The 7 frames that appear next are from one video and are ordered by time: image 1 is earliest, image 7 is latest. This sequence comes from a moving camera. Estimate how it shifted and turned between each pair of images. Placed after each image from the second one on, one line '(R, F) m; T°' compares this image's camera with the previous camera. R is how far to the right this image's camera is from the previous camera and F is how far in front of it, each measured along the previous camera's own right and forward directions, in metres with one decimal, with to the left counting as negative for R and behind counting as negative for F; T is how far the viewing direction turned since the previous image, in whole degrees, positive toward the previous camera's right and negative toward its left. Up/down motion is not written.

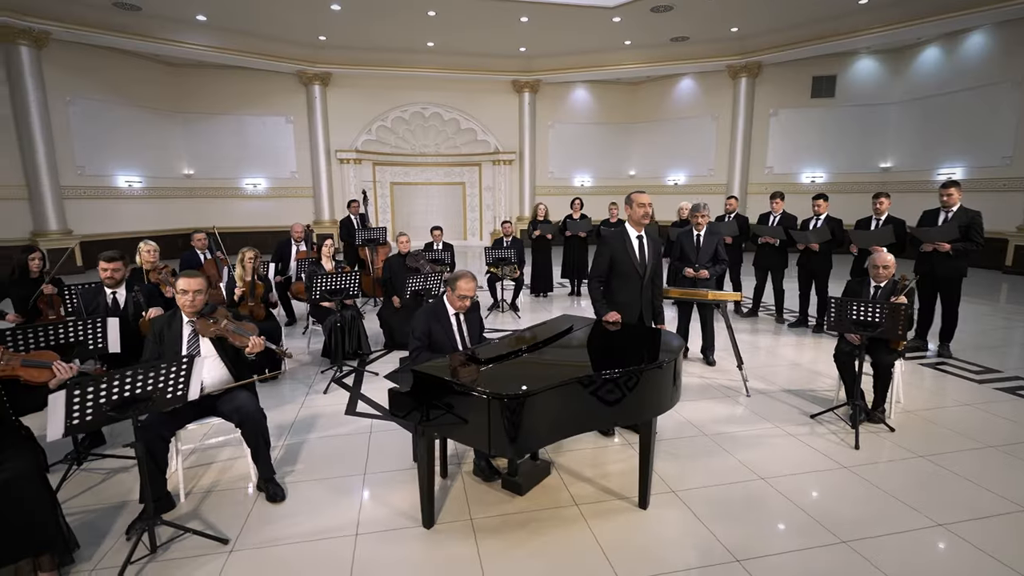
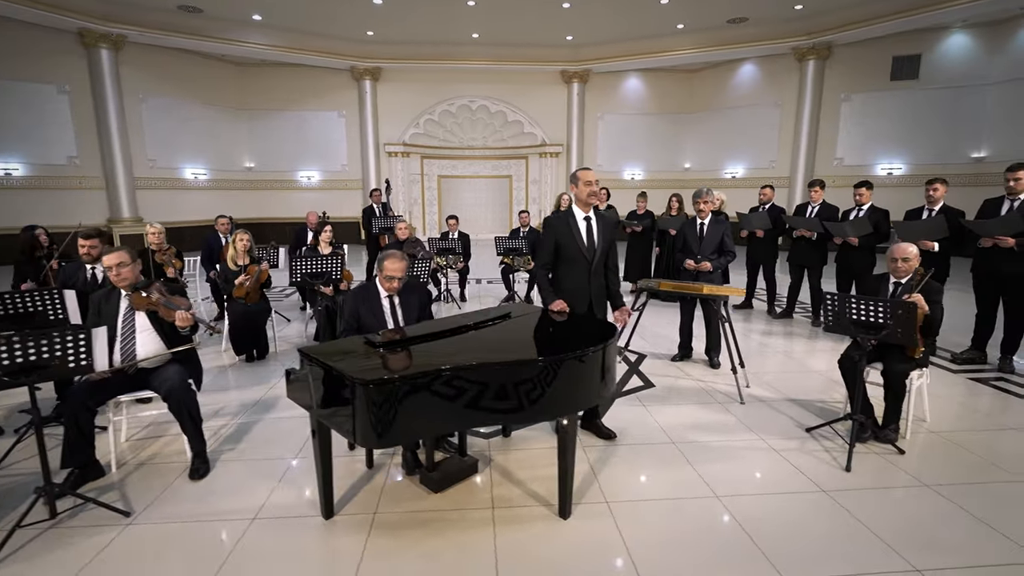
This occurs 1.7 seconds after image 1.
(+0.8, +0.3) m; -8°
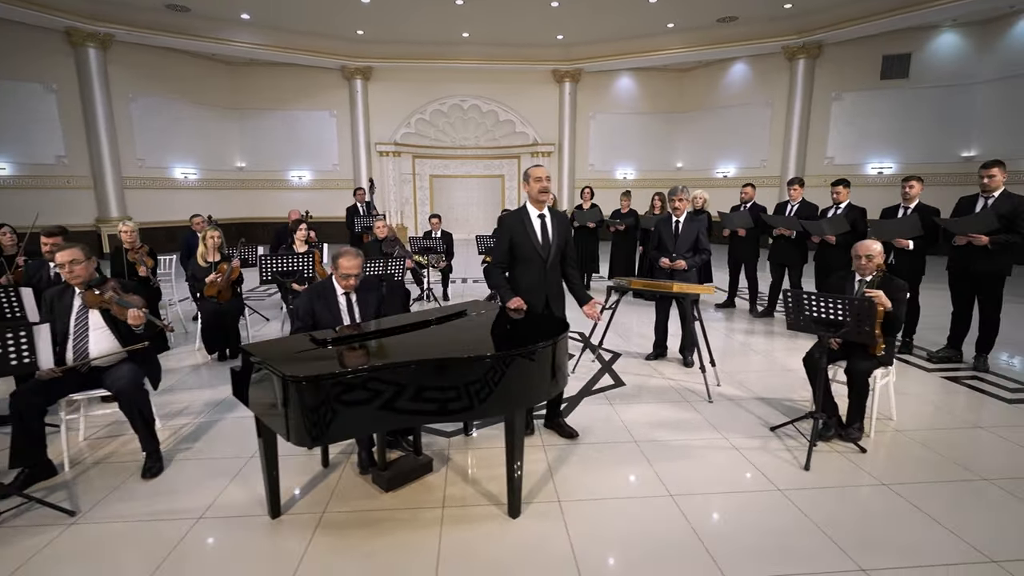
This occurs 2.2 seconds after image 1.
(+0.3, 0.0) m; 0°
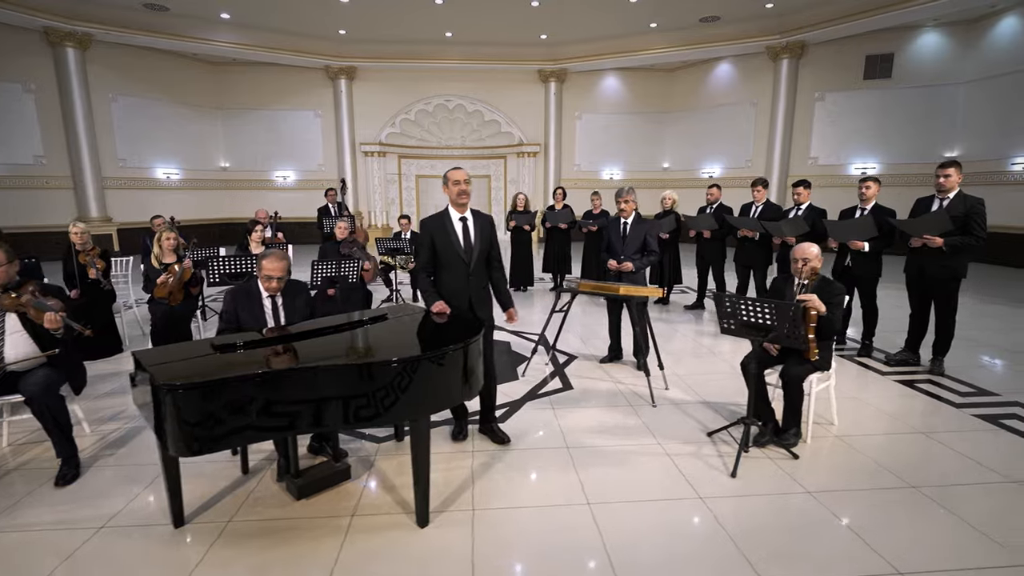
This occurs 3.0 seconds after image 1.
(+0.5, +0.1) m; 0°
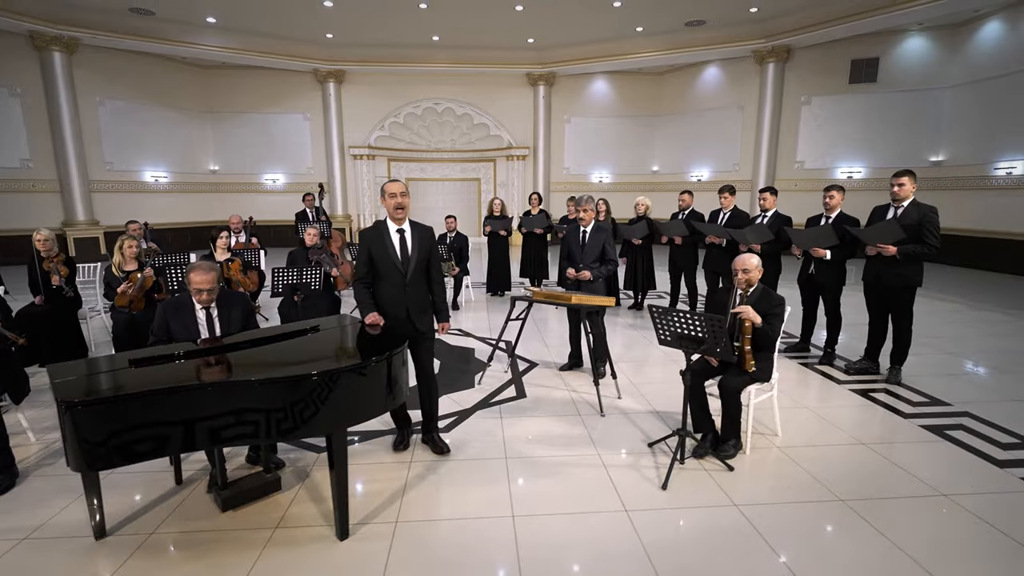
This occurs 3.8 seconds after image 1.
(+0.4, 0.0) m; 0°
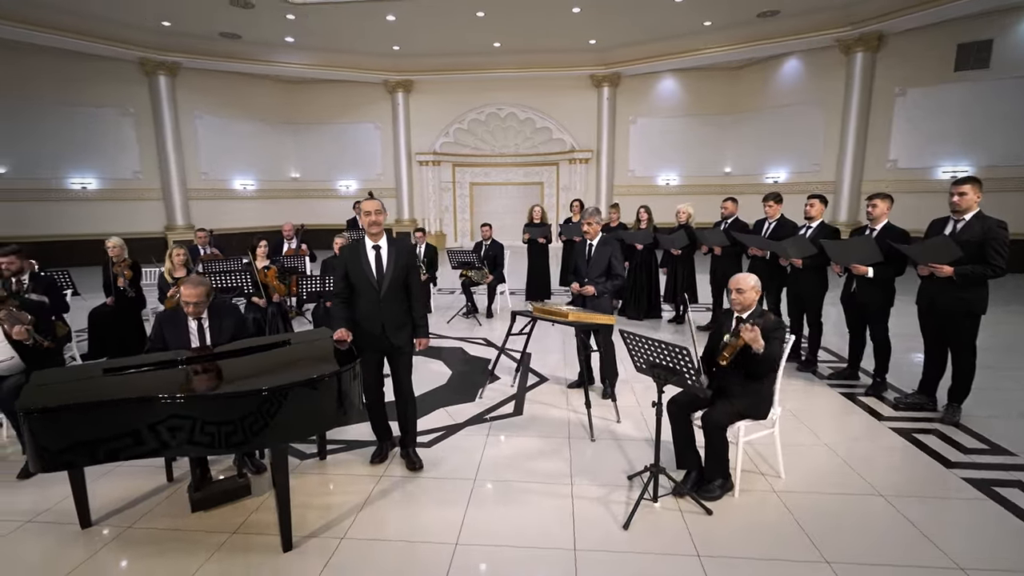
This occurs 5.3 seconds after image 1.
(+0.7, +0.1) m; -9°
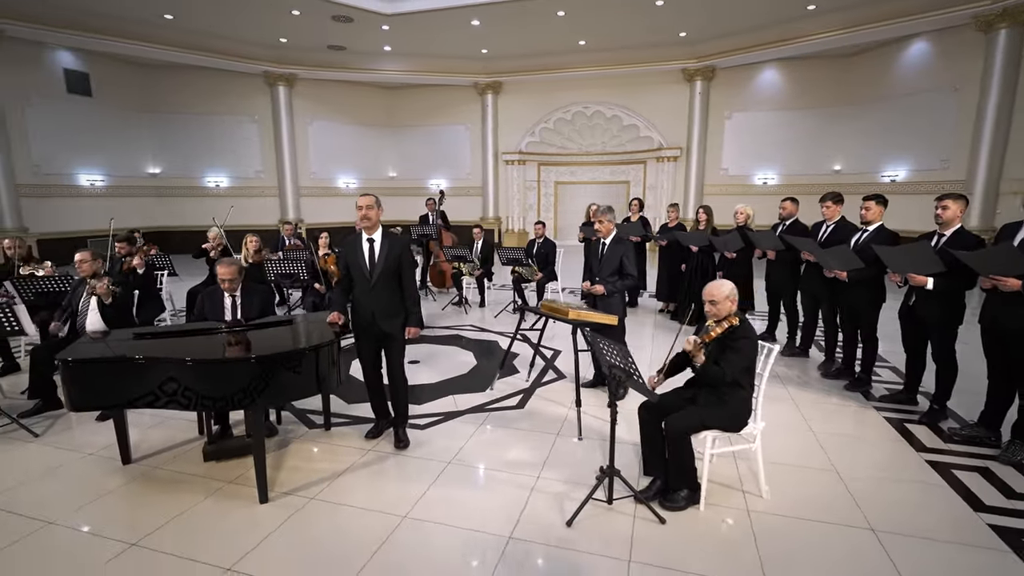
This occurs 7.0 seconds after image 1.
(+0.8, 0.0) m; -12°
